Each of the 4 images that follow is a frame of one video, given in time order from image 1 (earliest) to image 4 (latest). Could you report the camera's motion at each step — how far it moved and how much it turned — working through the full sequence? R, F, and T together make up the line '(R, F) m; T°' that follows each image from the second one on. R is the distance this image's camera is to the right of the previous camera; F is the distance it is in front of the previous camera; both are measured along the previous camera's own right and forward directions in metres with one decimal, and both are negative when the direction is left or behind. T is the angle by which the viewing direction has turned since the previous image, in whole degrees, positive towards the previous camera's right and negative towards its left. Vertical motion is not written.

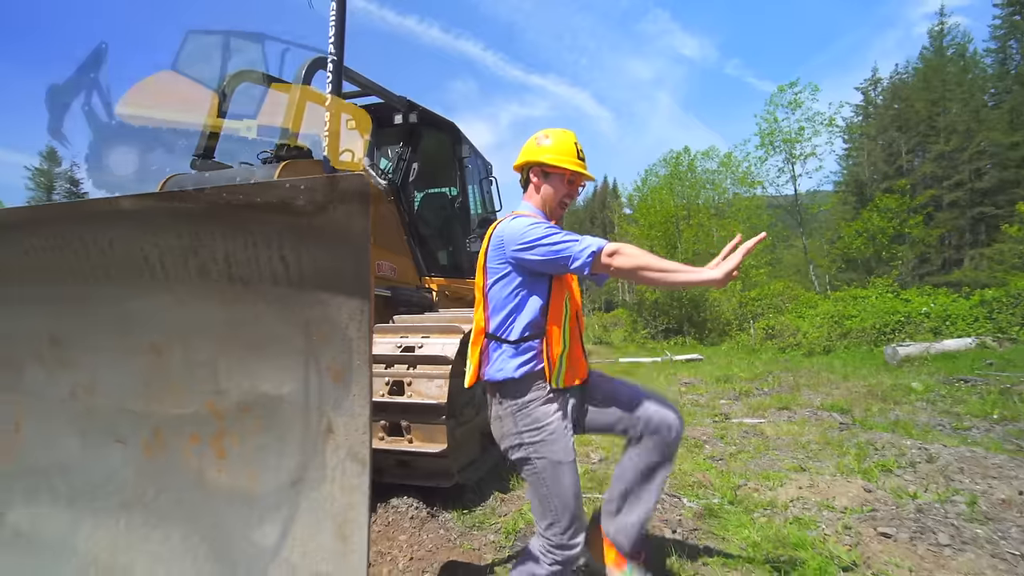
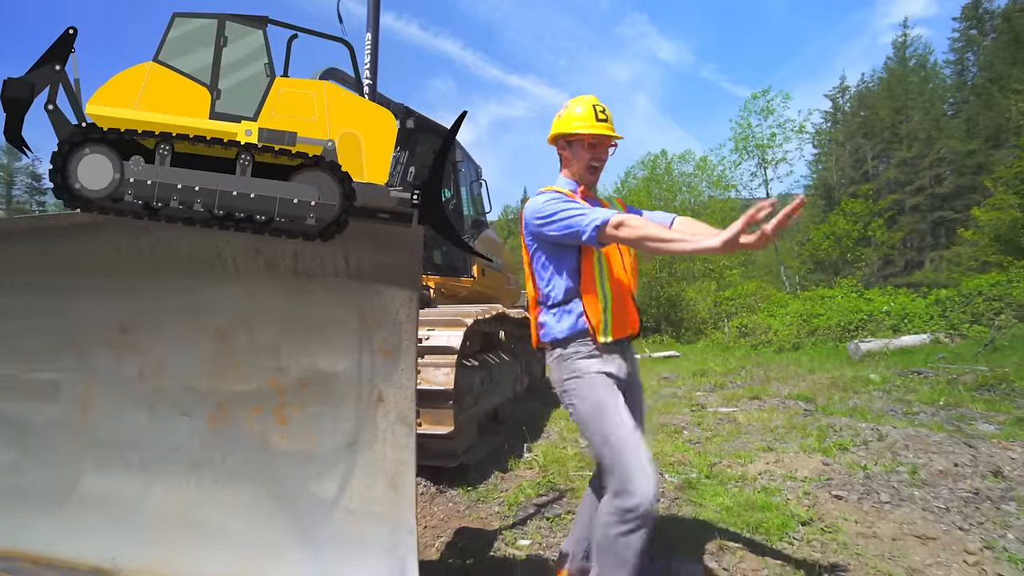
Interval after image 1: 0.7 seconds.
(-0.2, -0.3) m; +3°
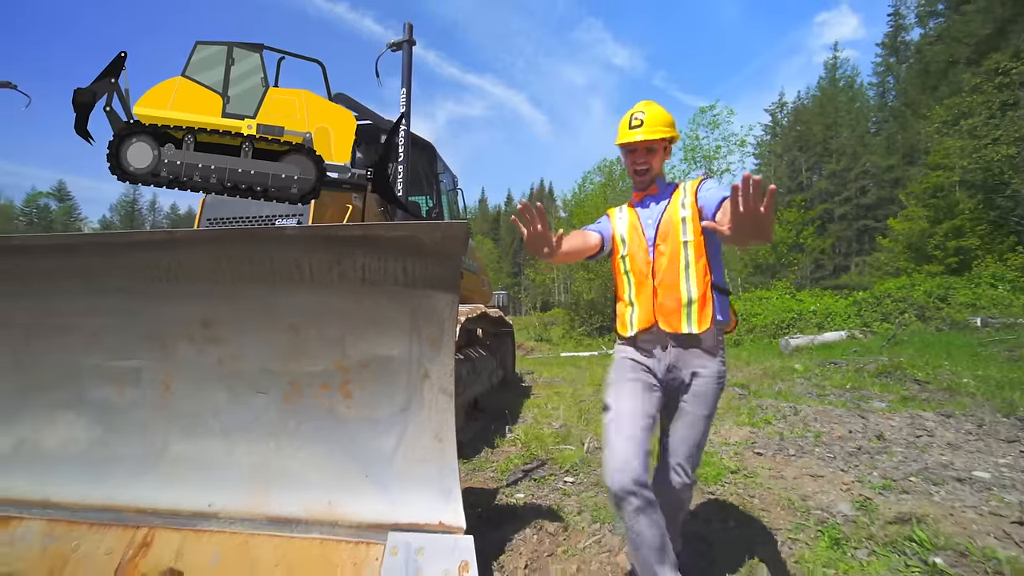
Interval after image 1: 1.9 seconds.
(-0.3, -0.6) m; +5°
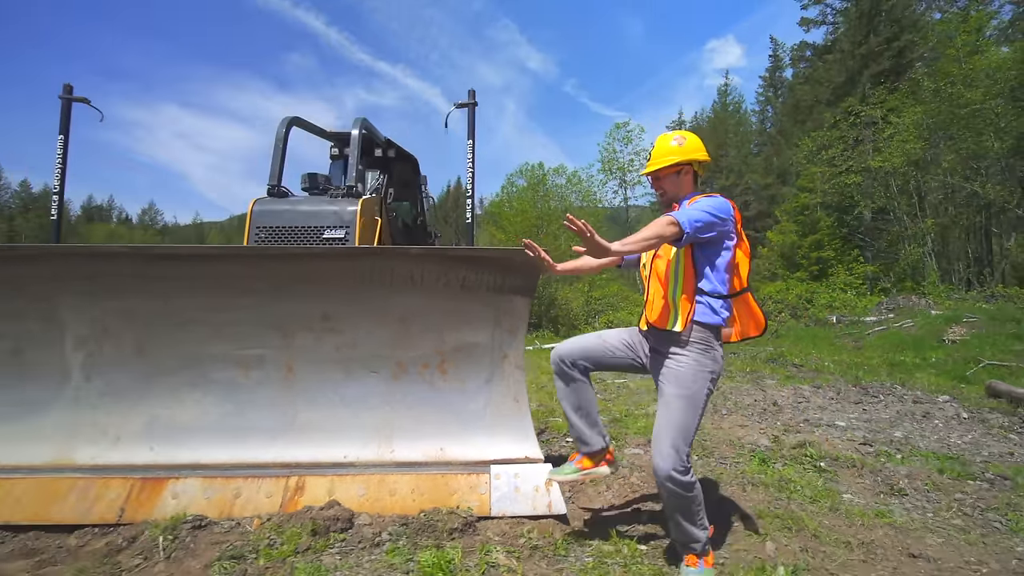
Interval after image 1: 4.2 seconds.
(-1.0, -0.9) m; +11°
